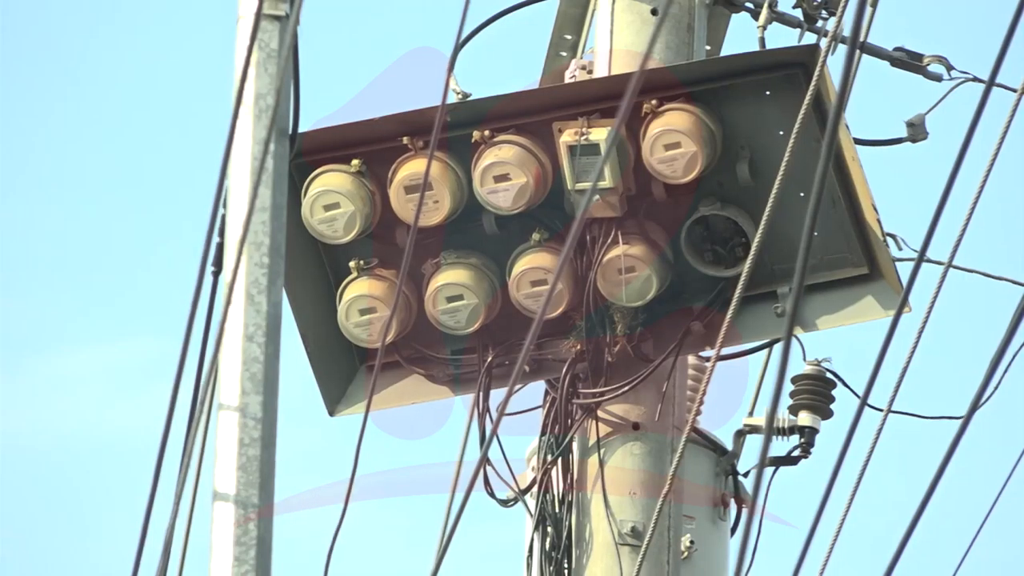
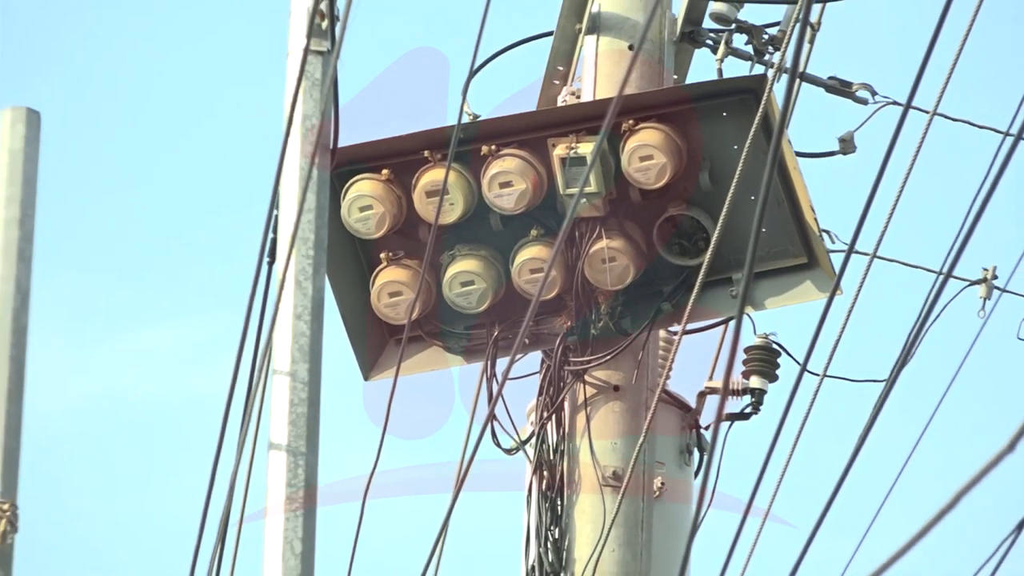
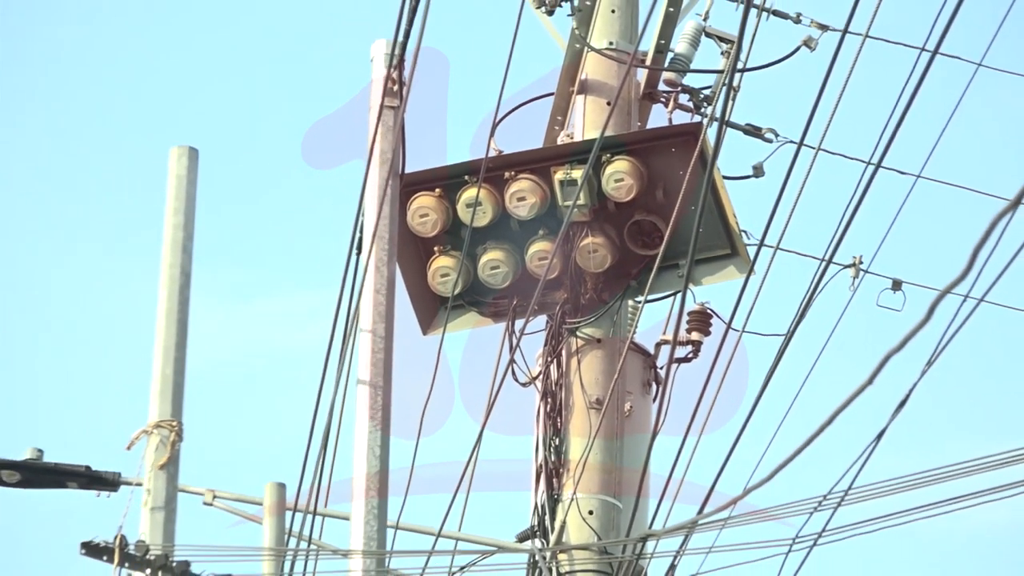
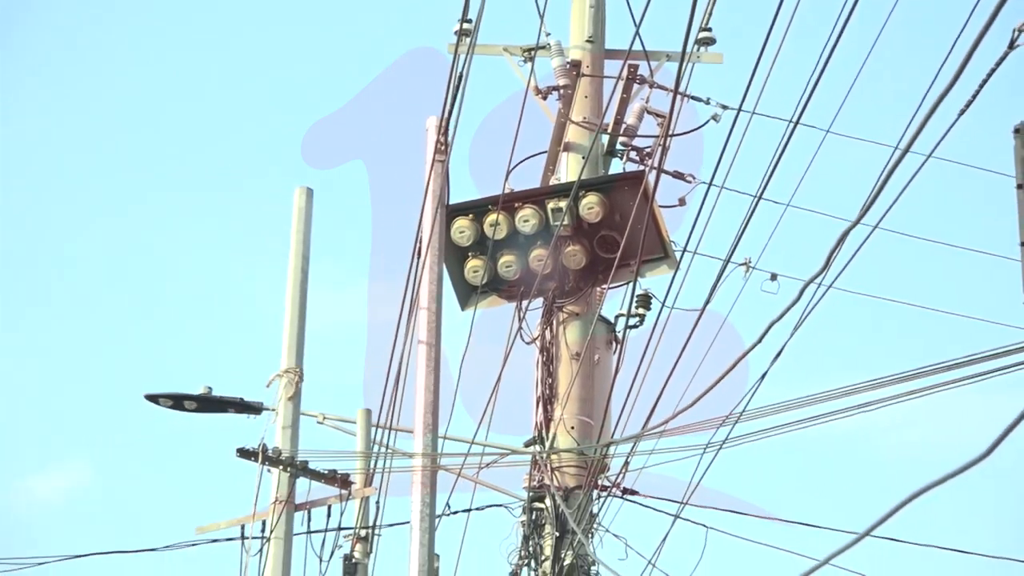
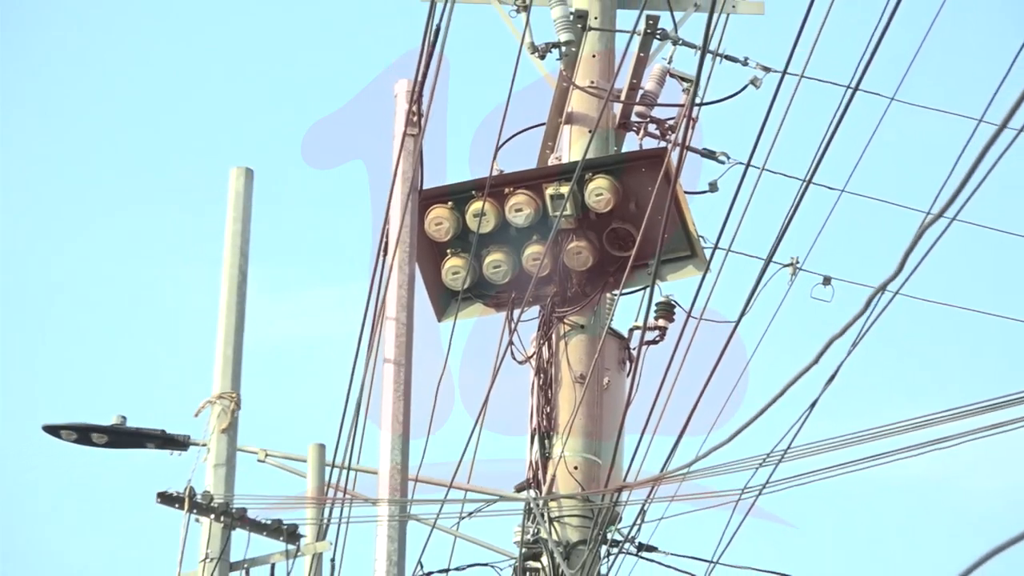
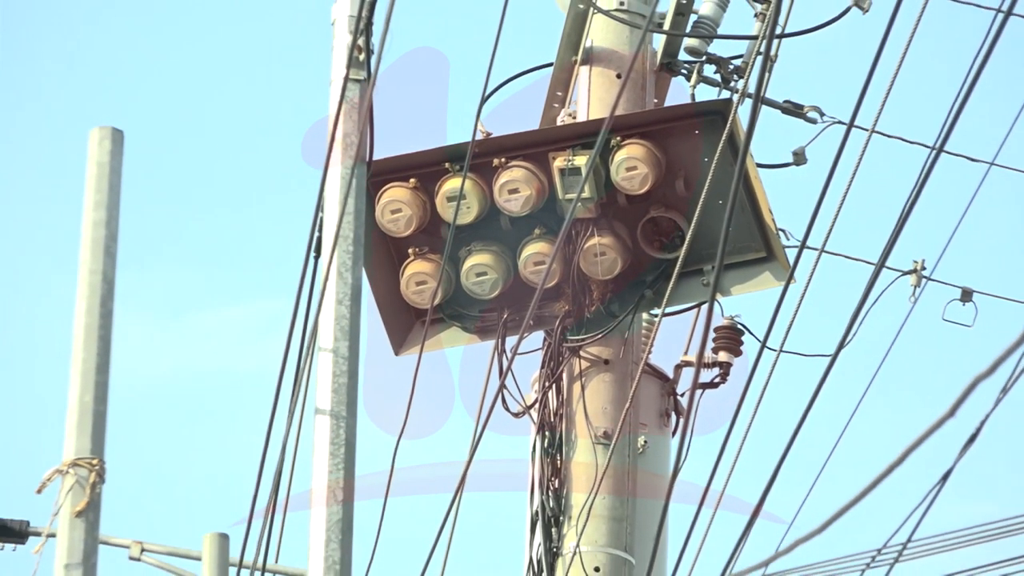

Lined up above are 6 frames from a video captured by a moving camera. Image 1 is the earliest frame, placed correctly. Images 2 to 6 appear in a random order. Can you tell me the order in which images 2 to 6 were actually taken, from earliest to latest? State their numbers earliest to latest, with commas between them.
2, 6, 3, 5, 4
